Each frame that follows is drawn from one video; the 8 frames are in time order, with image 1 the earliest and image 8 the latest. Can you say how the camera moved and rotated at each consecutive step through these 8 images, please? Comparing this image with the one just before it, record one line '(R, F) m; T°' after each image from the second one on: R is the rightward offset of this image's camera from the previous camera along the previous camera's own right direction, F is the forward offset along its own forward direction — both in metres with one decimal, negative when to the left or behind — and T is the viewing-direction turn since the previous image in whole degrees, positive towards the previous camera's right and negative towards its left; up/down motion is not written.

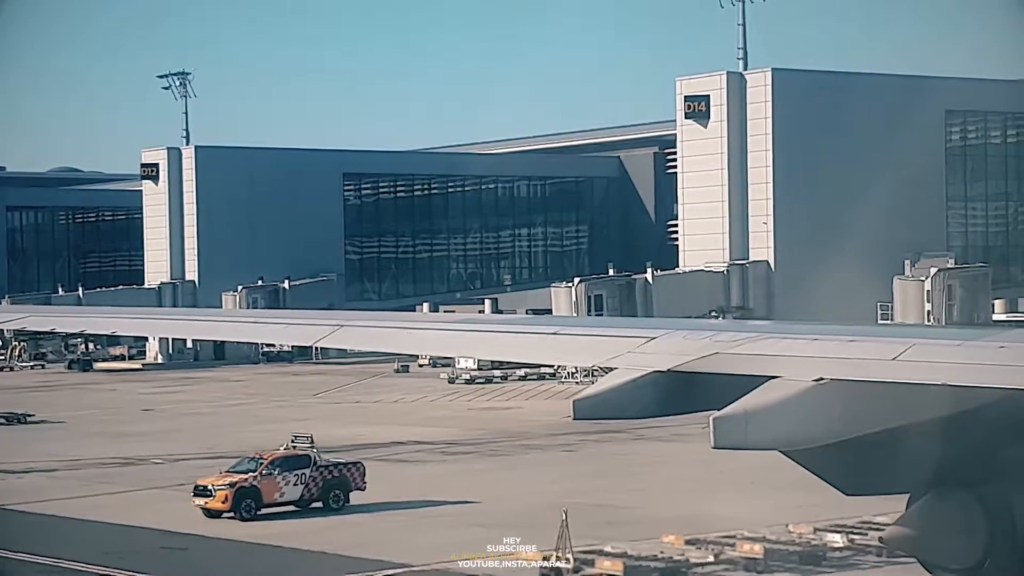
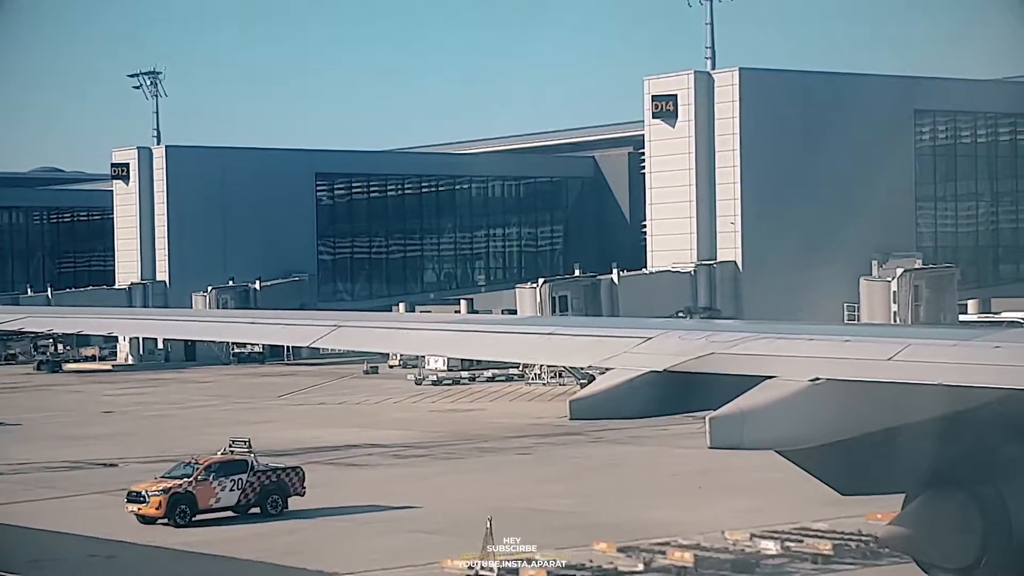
(+0.5, +0.2) m; +1°
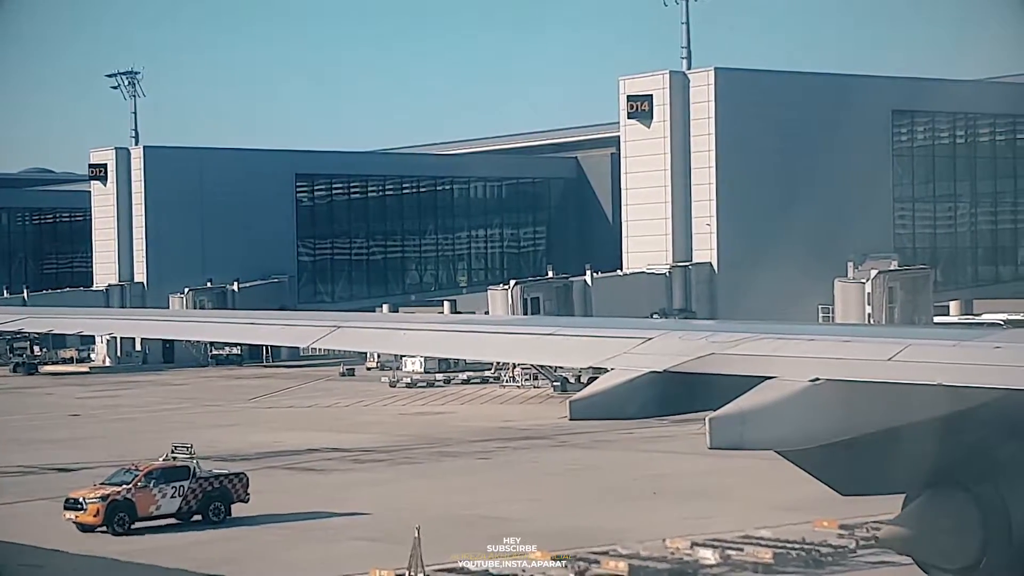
(+0.5, +0.3) m; 0°
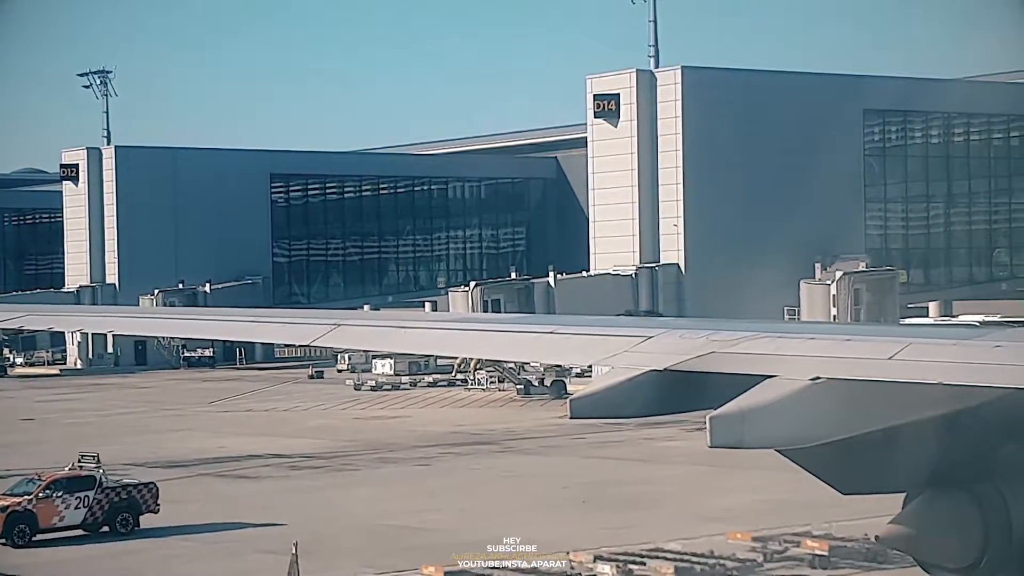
(+0.8, +0.5) m; 0°
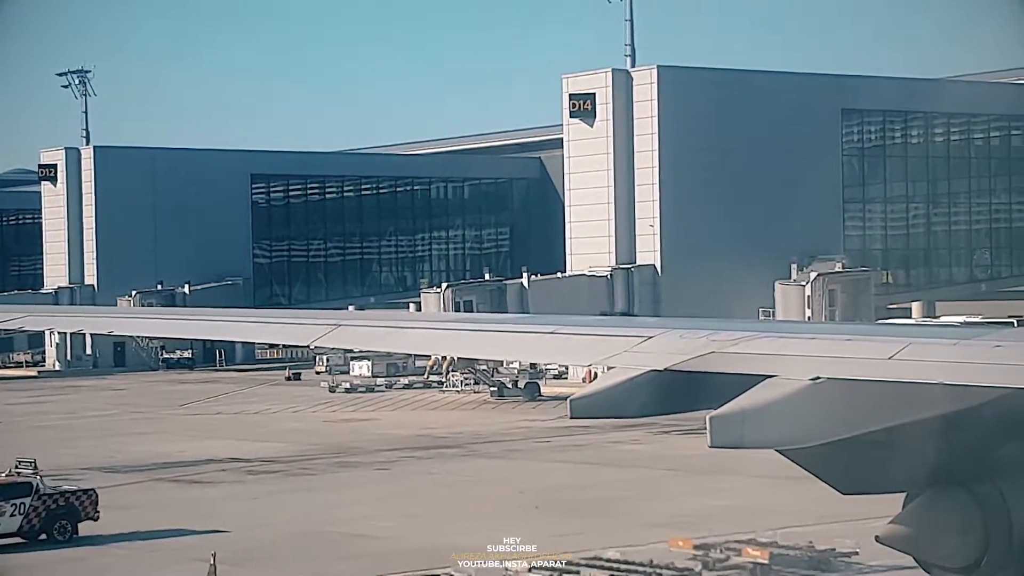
(+0.5, +0.3) m; 0°
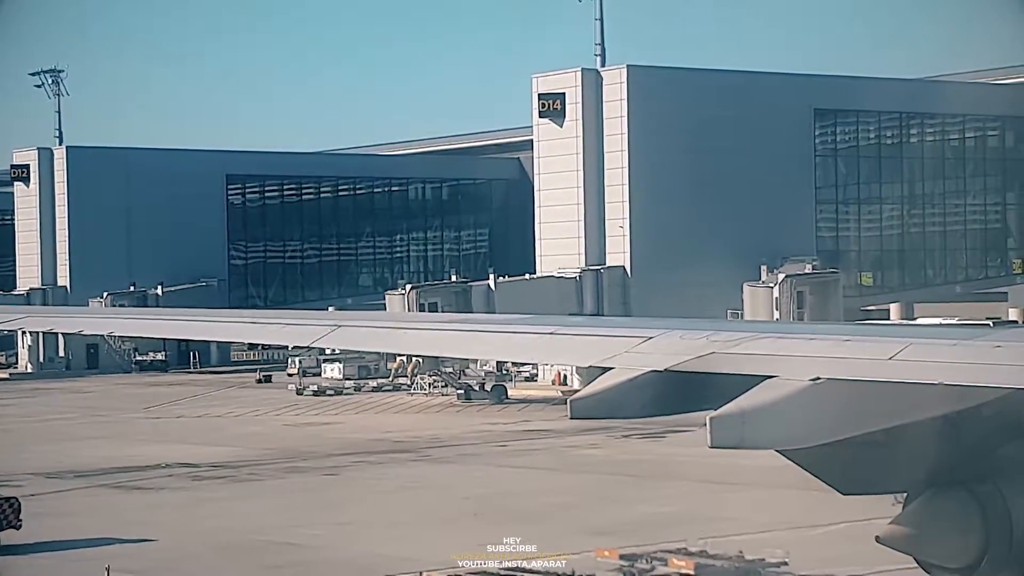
(+0.6, +0.4) m; 0°
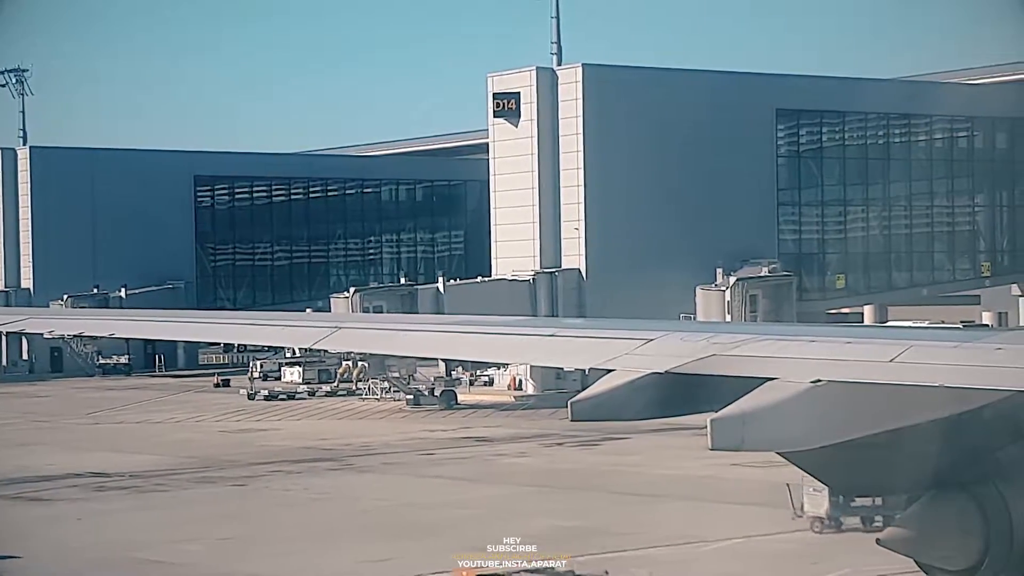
(+1.2, +0.7) m; 0°
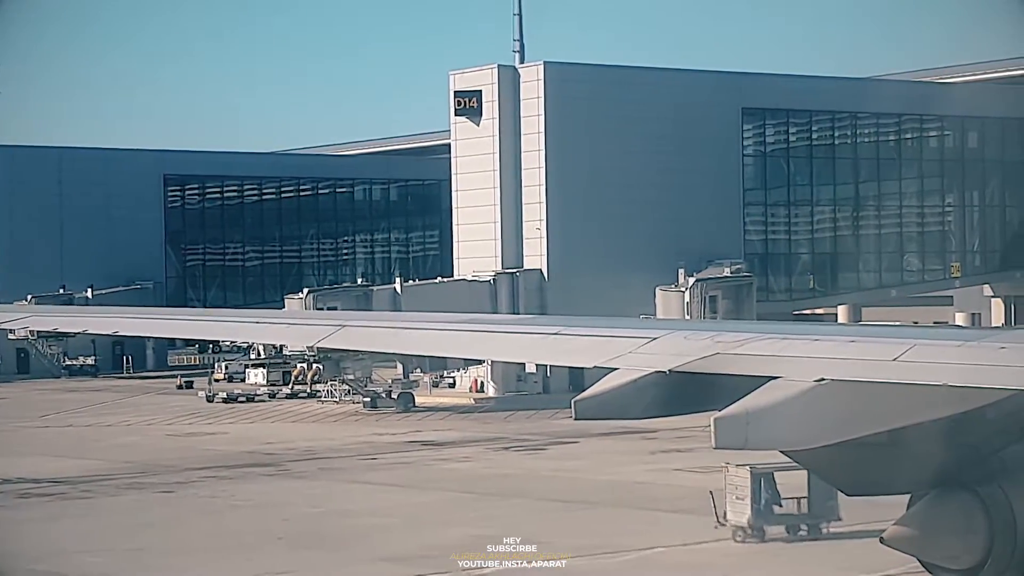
(+0.8, +0.5) m; 0°
